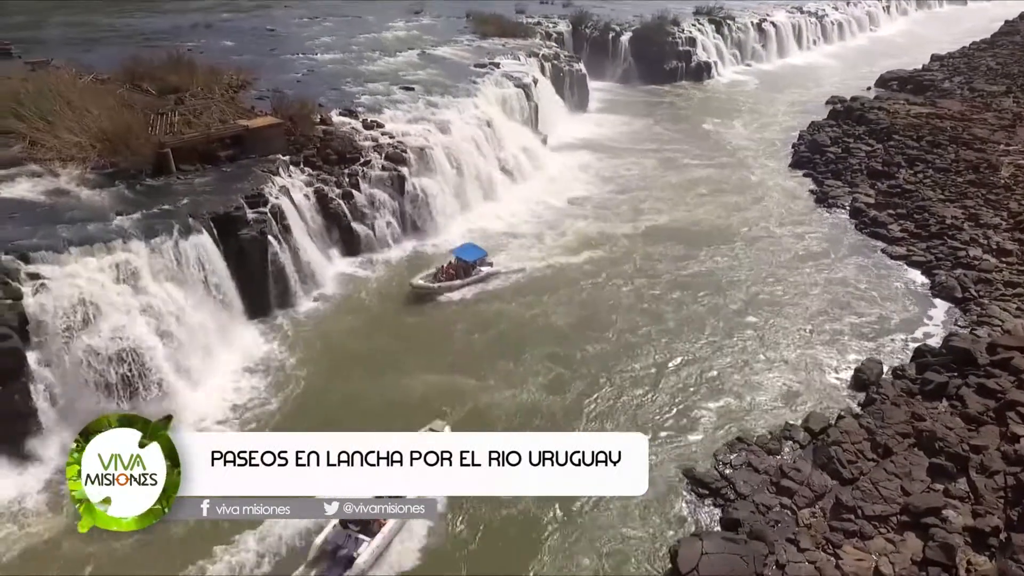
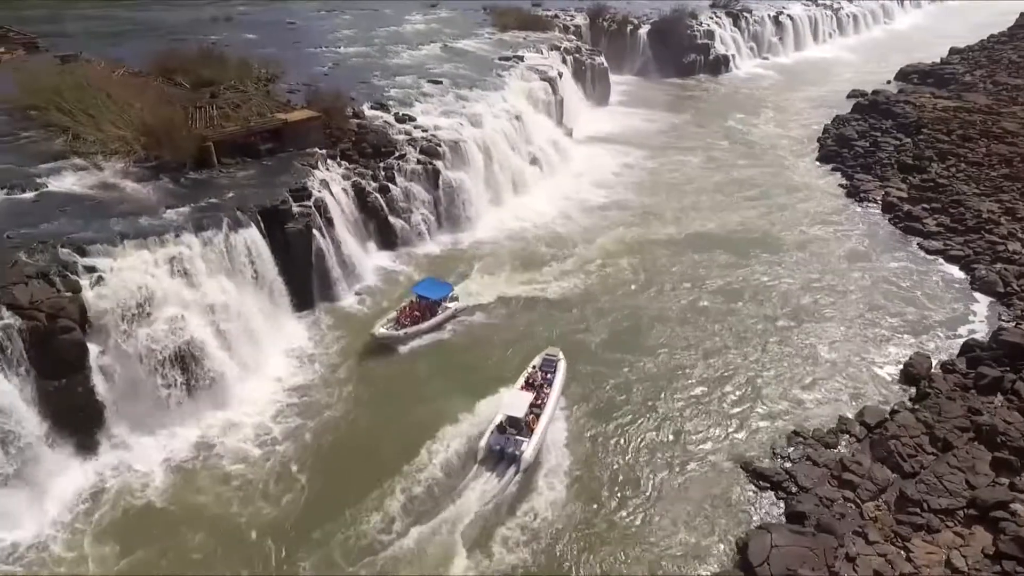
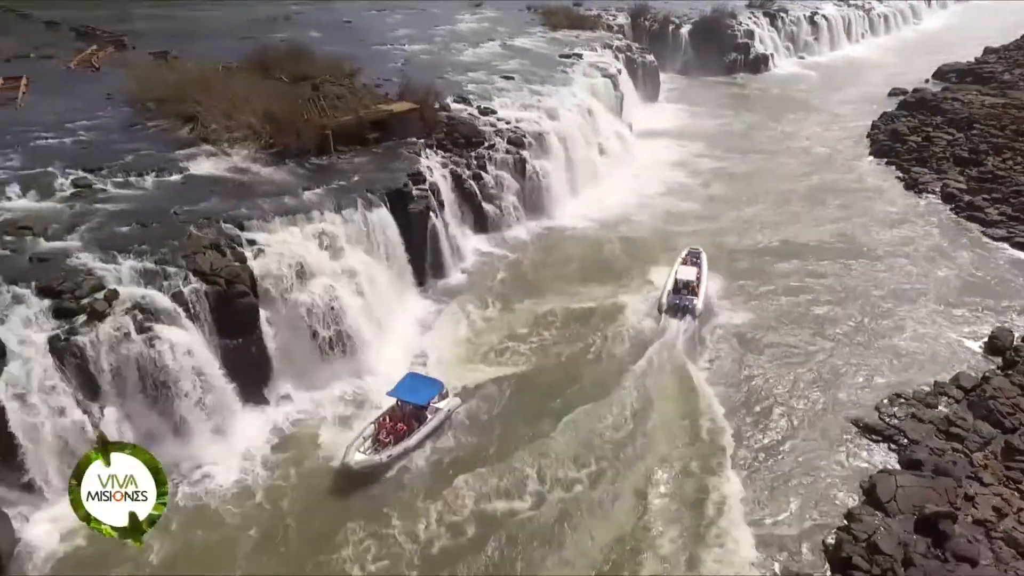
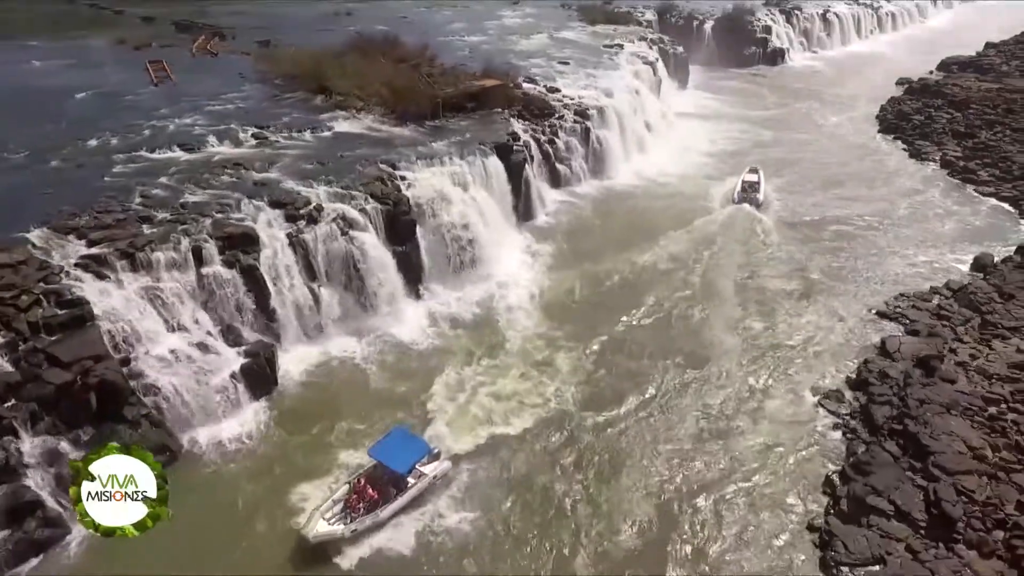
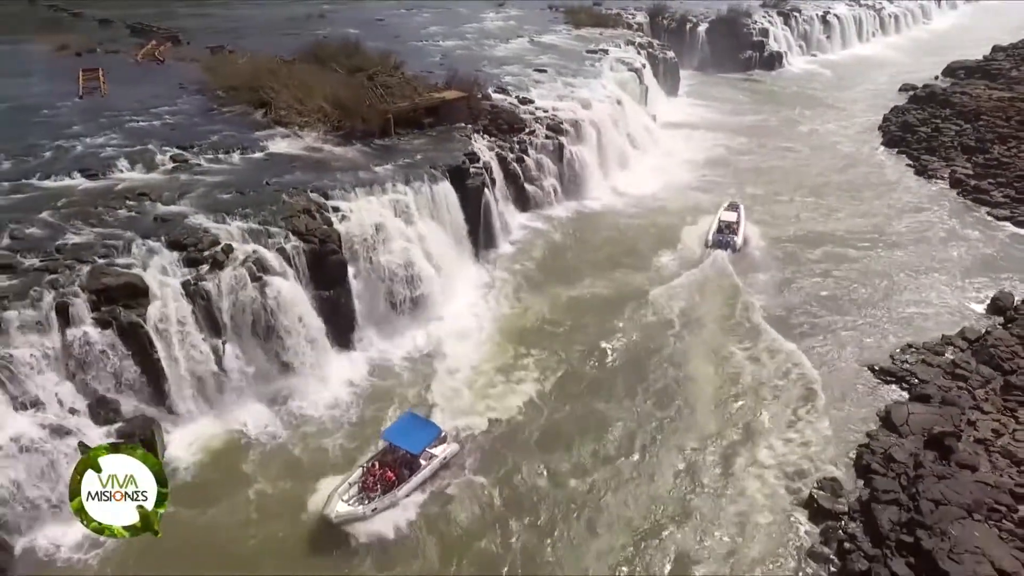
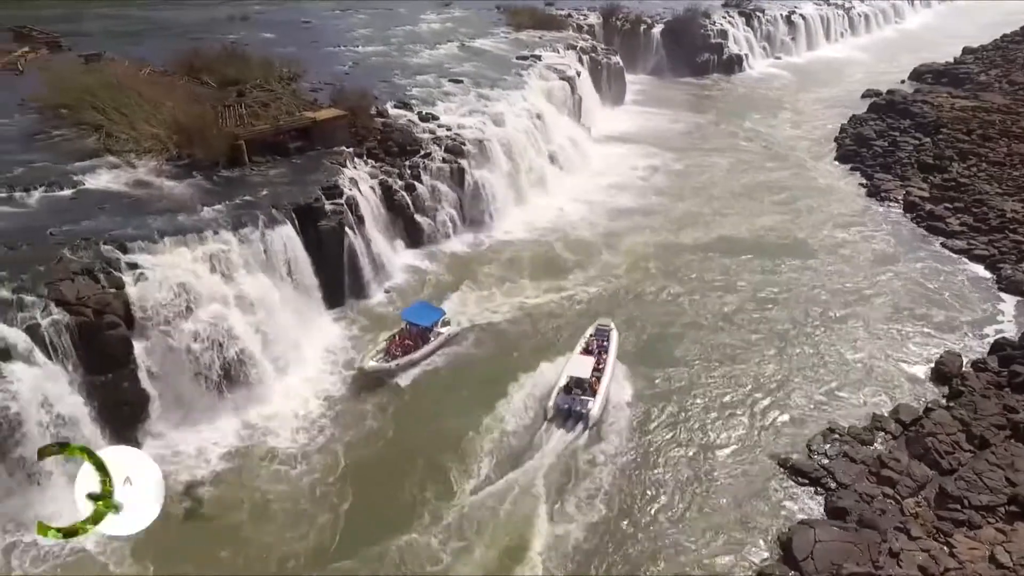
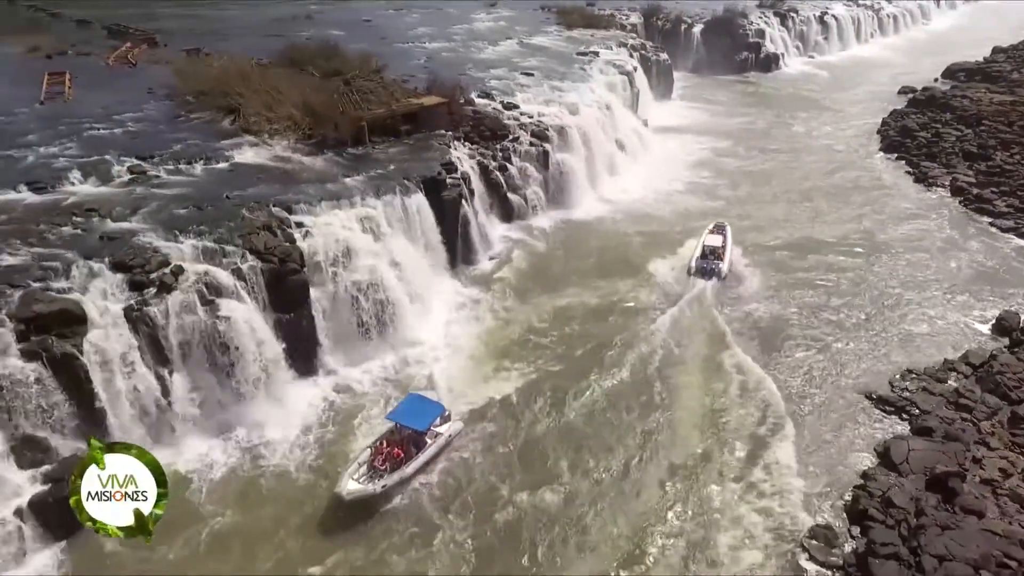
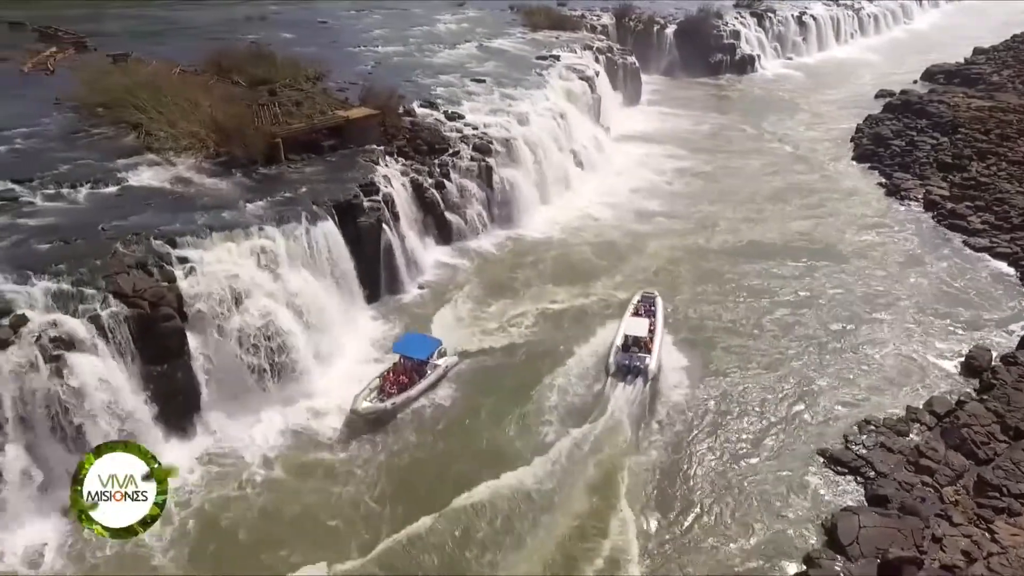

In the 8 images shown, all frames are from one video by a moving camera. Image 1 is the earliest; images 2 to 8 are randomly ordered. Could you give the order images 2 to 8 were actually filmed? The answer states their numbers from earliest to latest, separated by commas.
2, 6, 8, 3, 7, 5, 4
